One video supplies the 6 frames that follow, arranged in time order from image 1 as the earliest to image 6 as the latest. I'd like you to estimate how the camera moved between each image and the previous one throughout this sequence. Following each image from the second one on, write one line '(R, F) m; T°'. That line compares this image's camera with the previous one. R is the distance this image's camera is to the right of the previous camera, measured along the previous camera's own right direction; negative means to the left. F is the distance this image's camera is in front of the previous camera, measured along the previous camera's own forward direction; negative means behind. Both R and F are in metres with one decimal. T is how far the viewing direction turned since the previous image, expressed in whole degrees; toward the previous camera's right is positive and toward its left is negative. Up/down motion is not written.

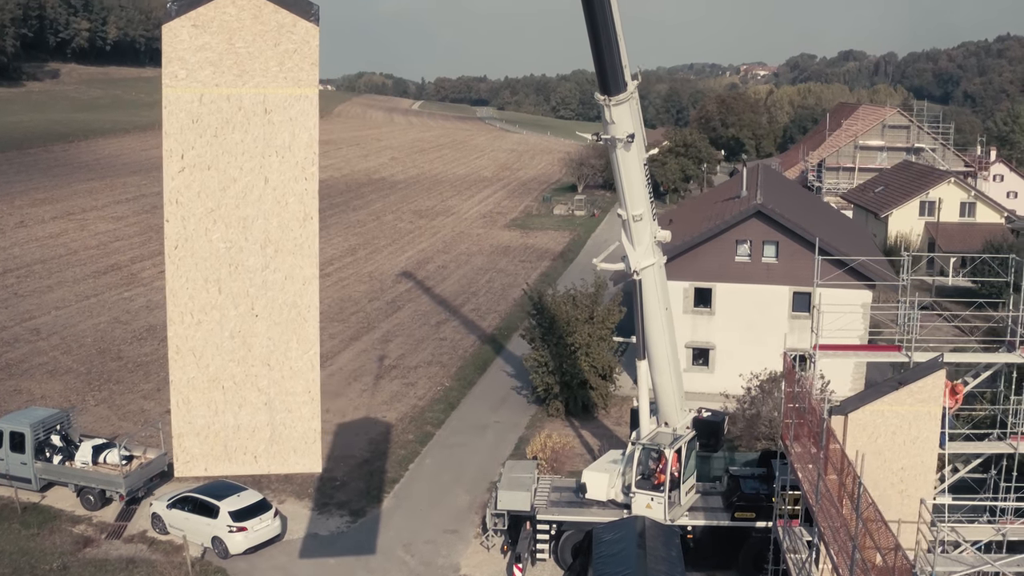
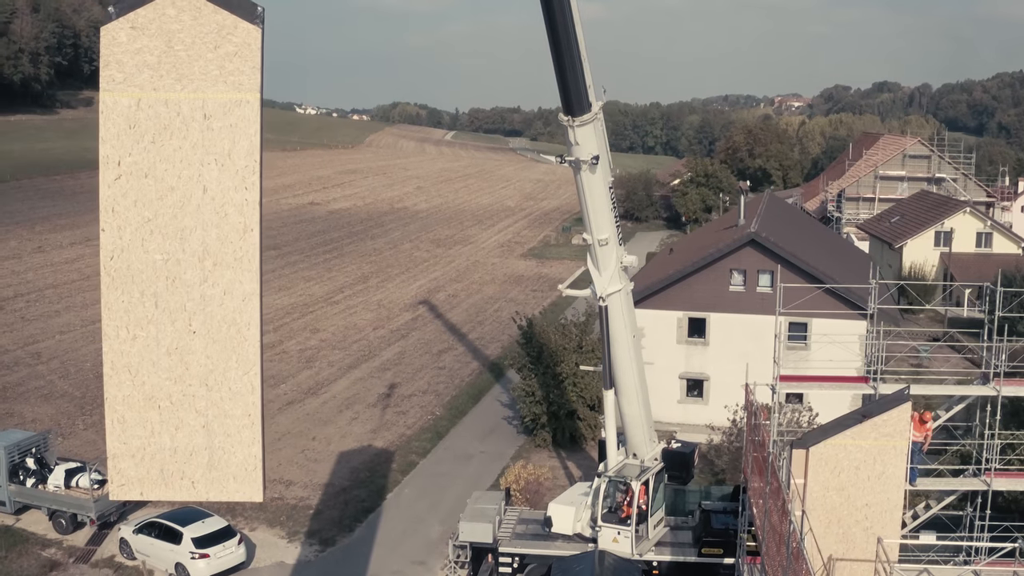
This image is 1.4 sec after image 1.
(+0.9, +0.3) m; -2°
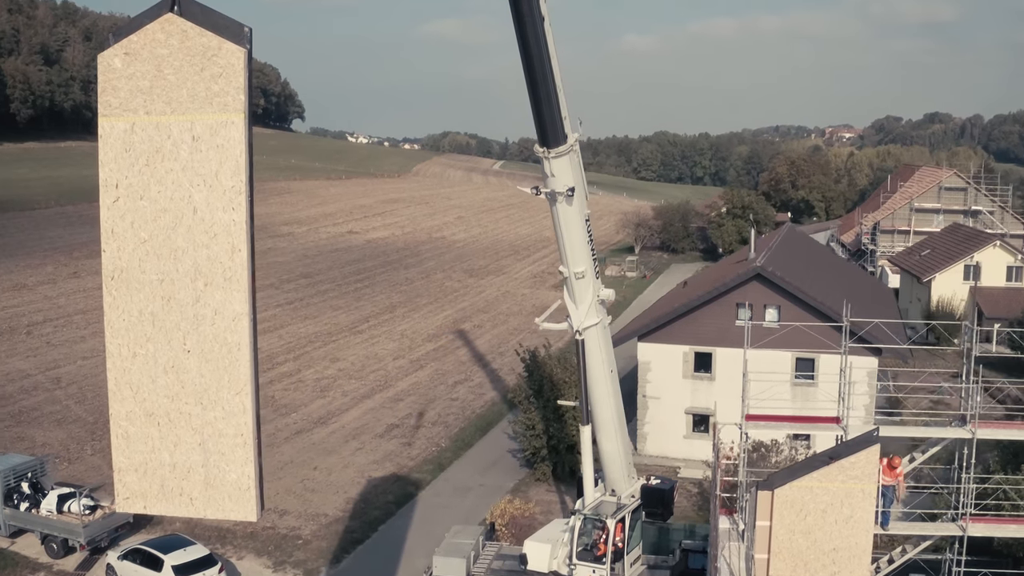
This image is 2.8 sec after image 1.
(+0.9, 0.0) m; -2°
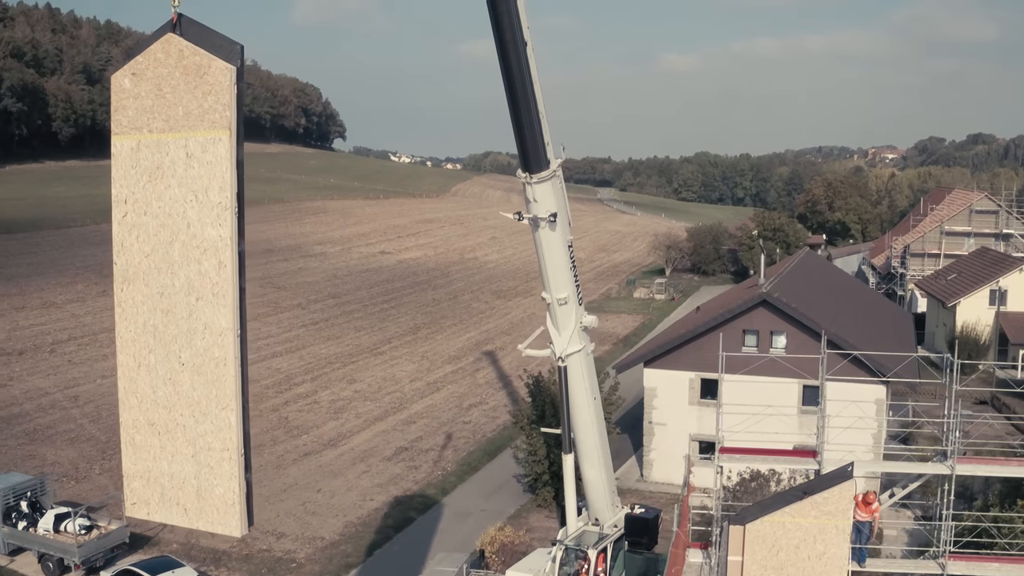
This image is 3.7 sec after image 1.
(+0.7, 0.0) m; -2°
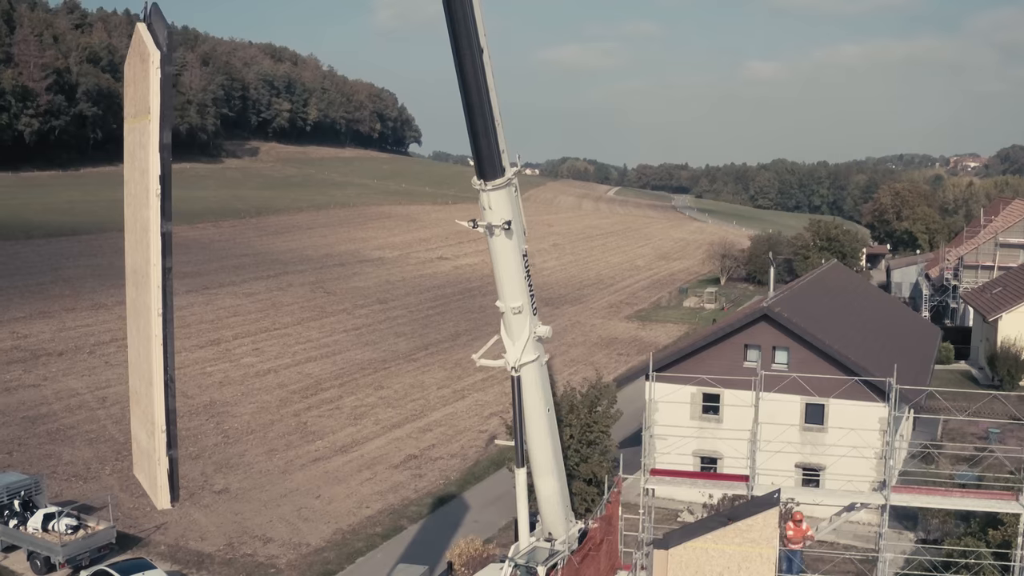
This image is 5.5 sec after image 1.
(+1.6, +0.1) m; -4°
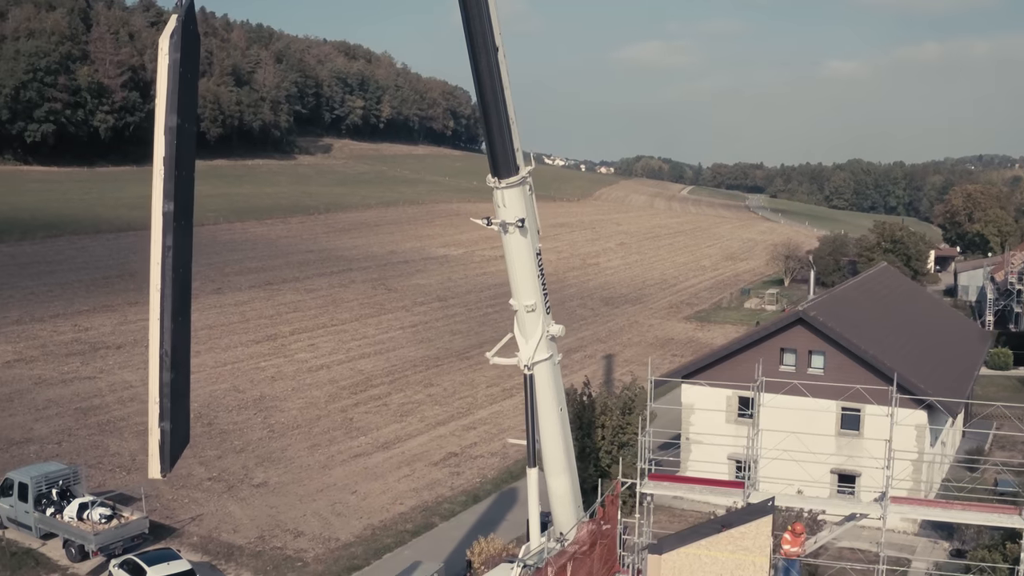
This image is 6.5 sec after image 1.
(+0.8, +0.2) m; -4°
